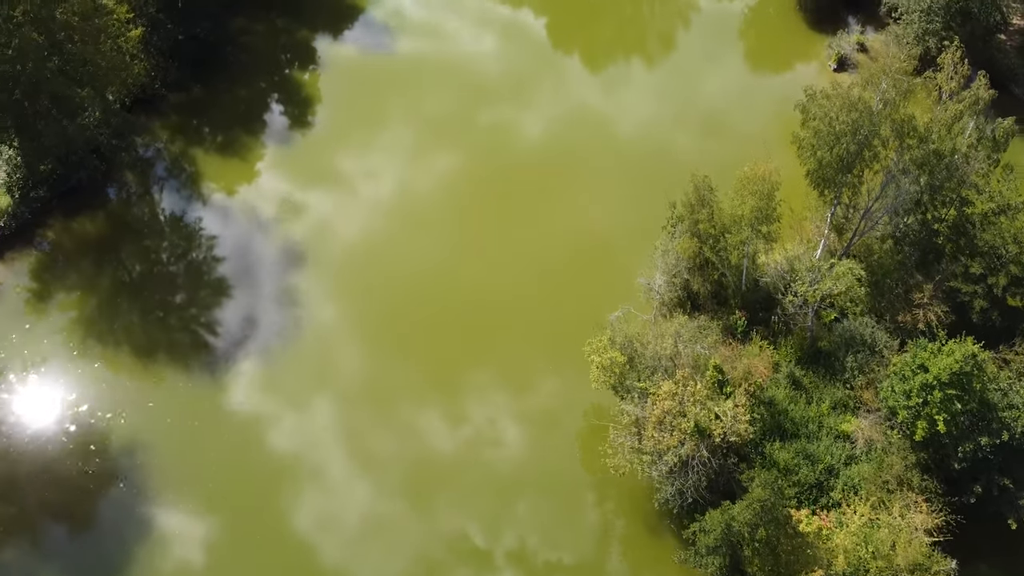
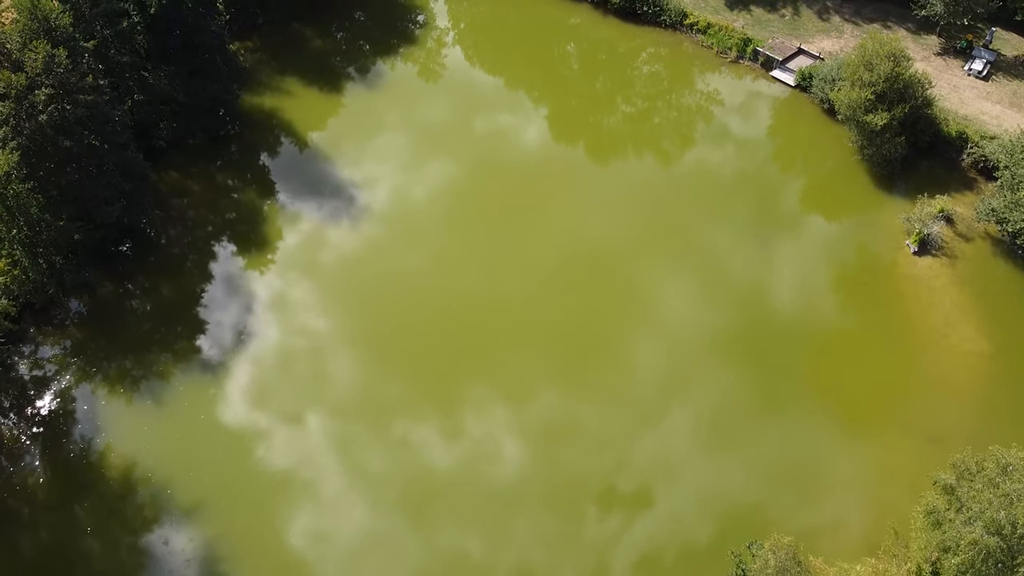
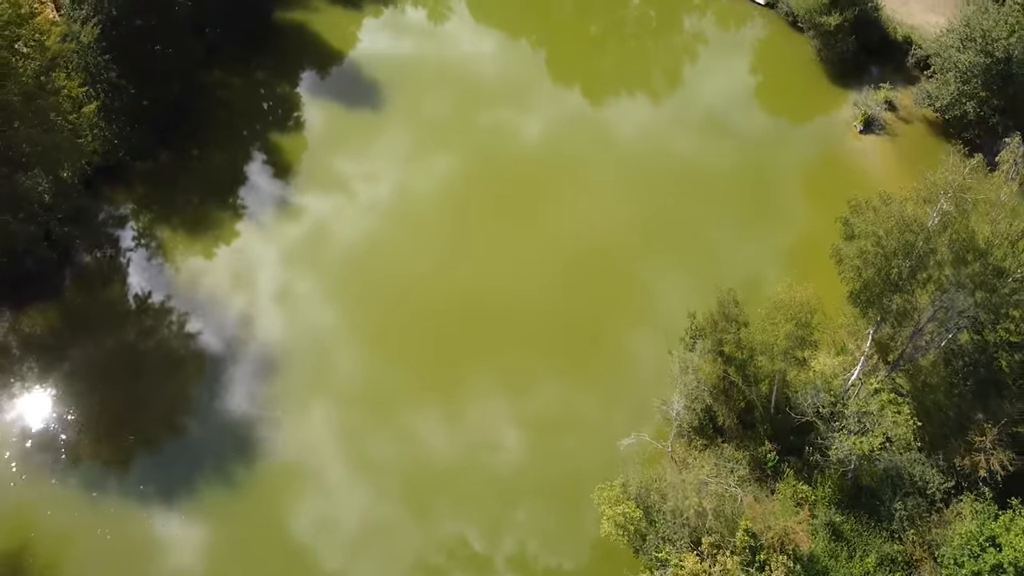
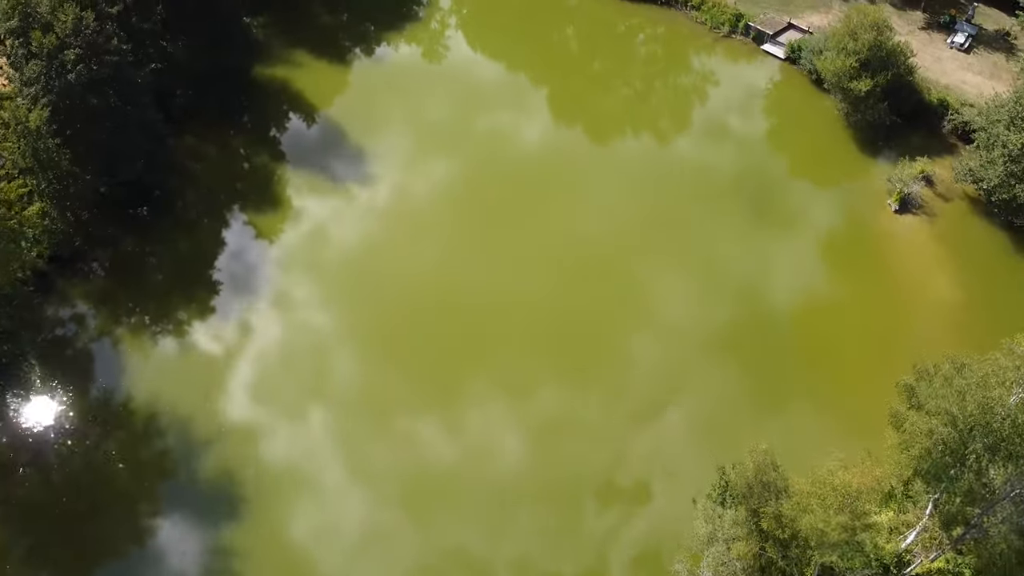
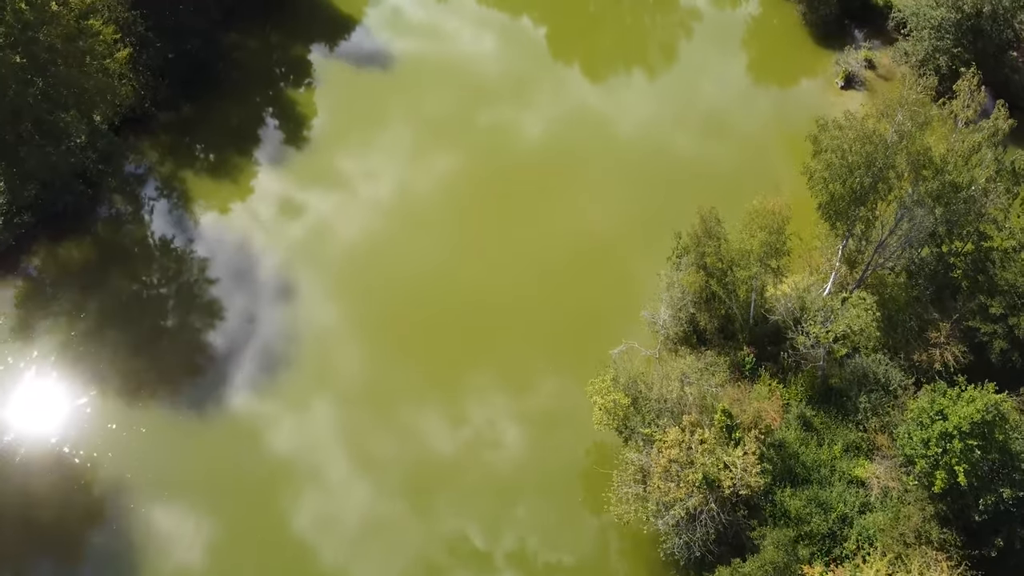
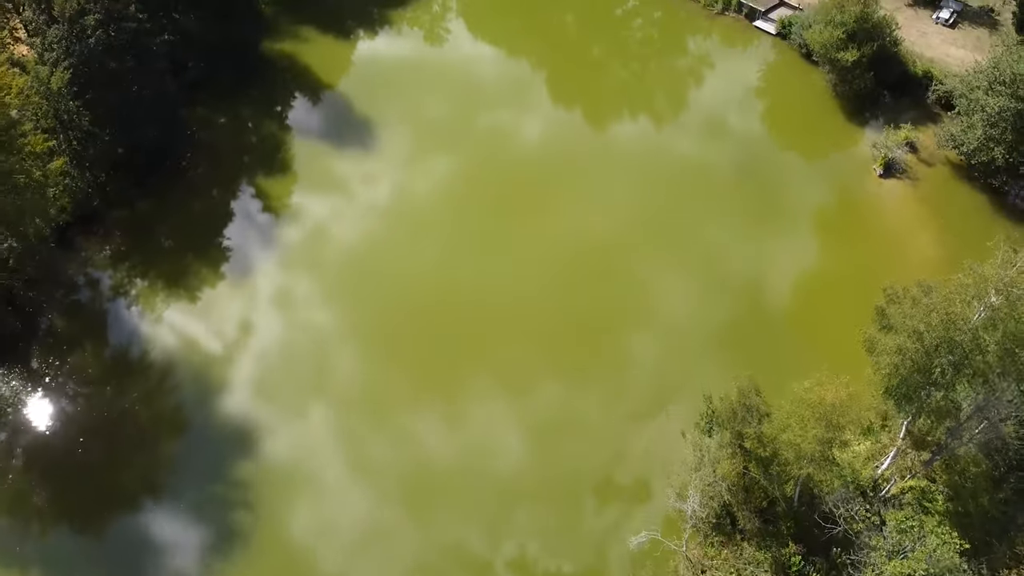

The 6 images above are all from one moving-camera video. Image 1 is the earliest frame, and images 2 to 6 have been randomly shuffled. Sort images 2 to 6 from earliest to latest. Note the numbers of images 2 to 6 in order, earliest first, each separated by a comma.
5, 3, 6, 4, 2
